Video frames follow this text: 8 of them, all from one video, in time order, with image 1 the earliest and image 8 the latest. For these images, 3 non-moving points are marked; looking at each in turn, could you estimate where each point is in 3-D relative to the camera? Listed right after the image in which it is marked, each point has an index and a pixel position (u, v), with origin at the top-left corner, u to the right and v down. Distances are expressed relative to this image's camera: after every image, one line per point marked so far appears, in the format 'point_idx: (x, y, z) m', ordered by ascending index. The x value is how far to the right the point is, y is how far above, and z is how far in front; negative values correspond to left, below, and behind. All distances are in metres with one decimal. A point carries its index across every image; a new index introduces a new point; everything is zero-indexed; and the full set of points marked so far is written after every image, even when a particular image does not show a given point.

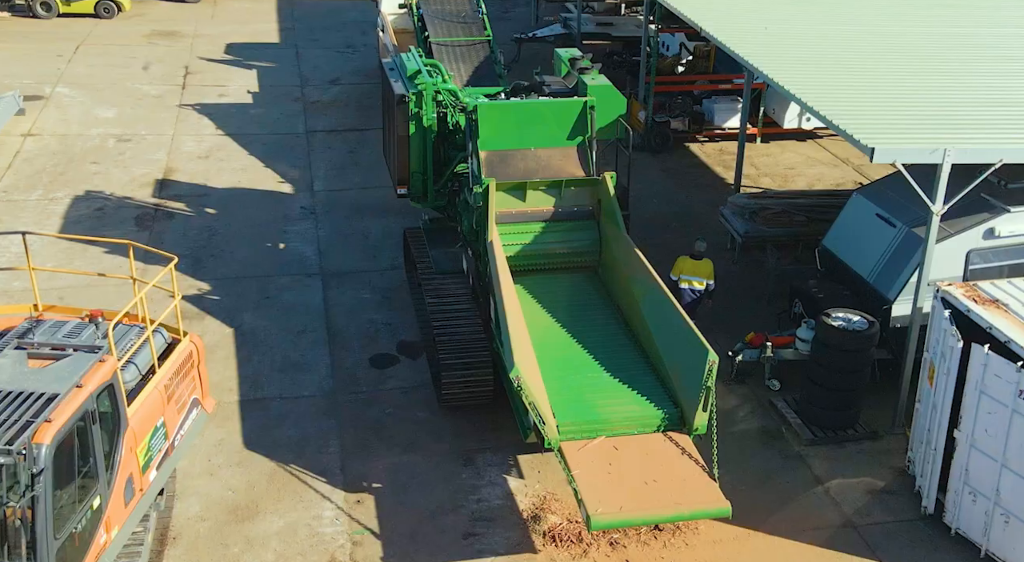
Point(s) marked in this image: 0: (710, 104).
0: (+3.2, +2.9, +18.0) m
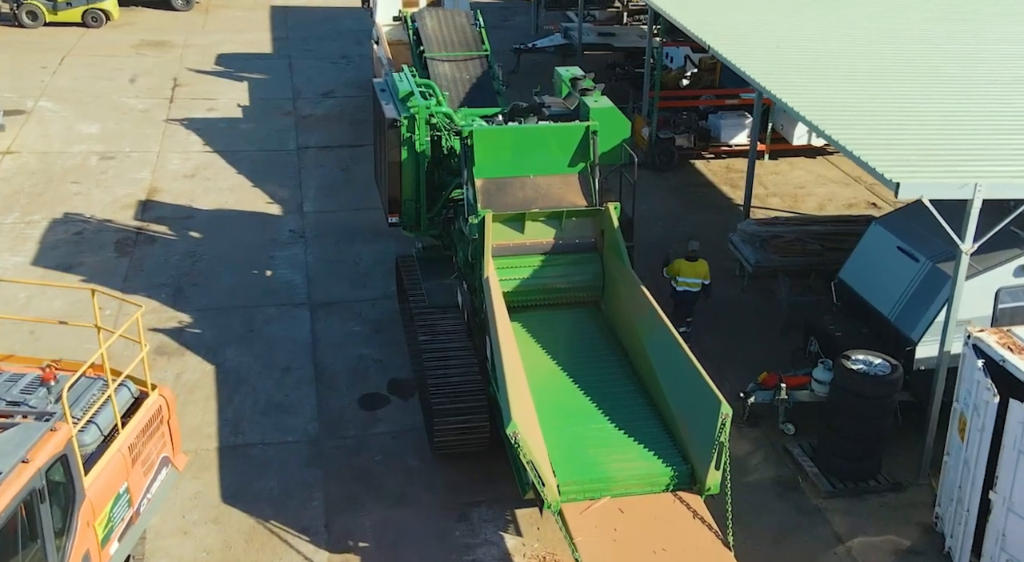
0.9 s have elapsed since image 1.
0: (+3.2, +2.5, +17.4) m
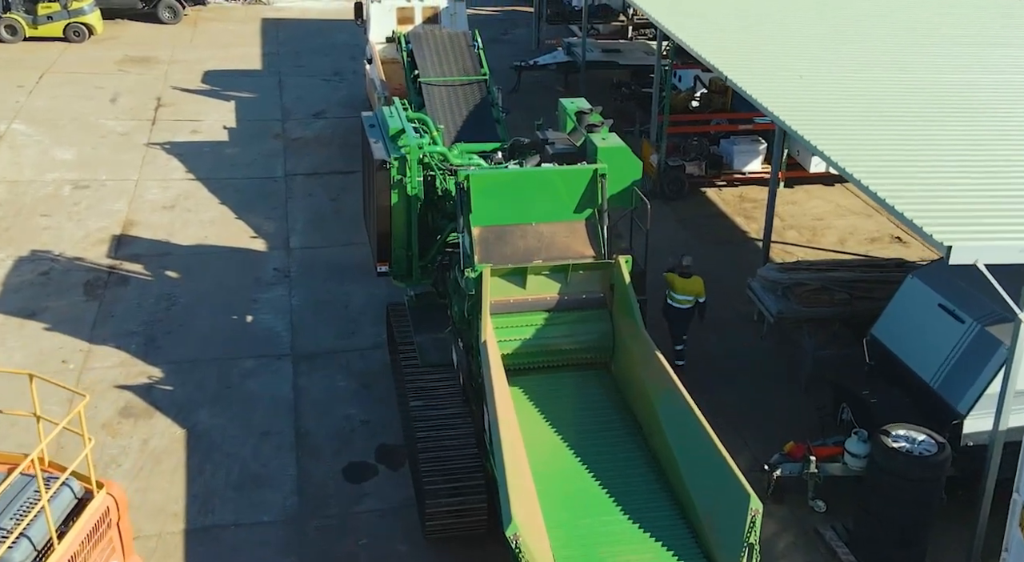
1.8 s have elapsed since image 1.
0: (+3.2, +2.0, +16.4) m
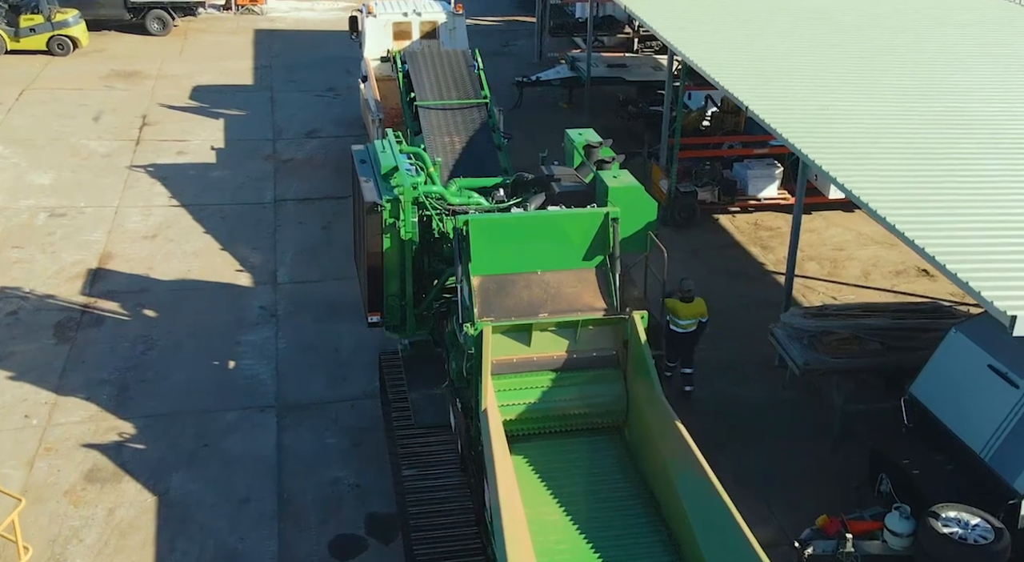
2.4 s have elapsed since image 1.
0: (+3.2, +1.5, +15.5) m
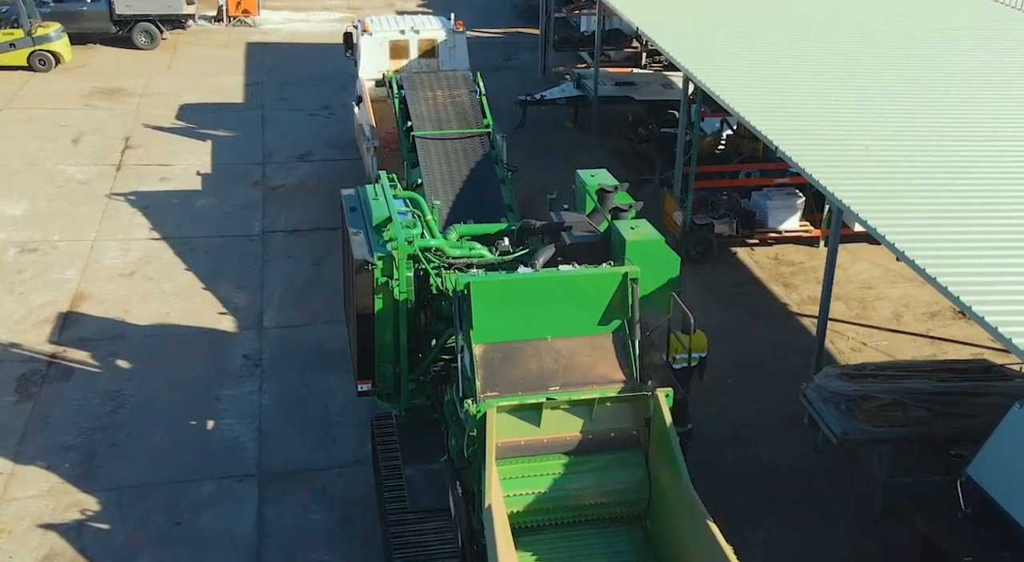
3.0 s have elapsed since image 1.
0: (+3.3, +1.0, +14.5) m
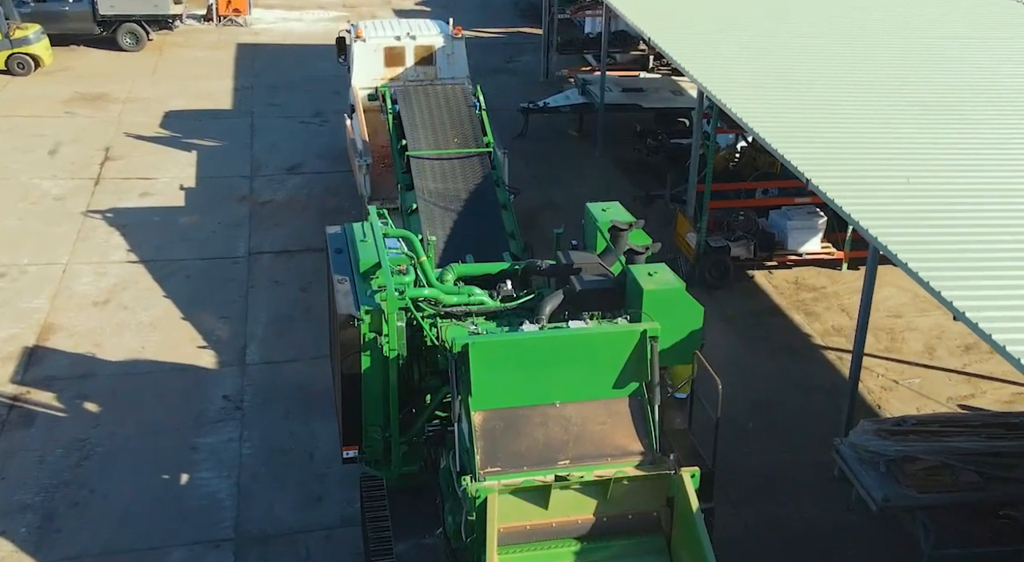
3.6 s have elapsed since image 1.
0: (+3.3, +0.7, +13.5) m
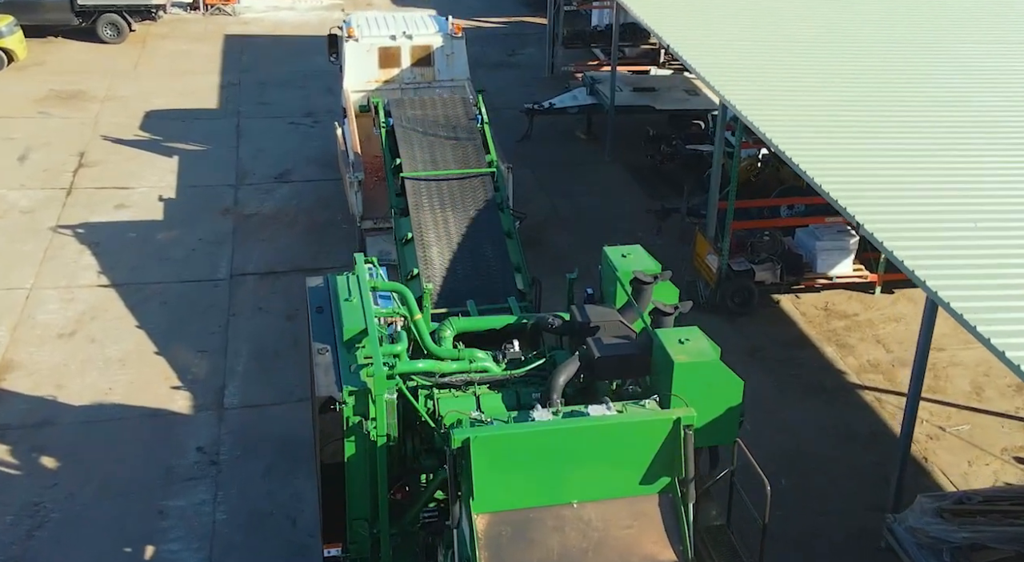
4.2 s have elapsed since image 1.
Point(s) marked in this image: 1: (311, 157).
0: (+3.3, +0.4, +12.4) m
1: (-2.9, +1.8, +16.1) m
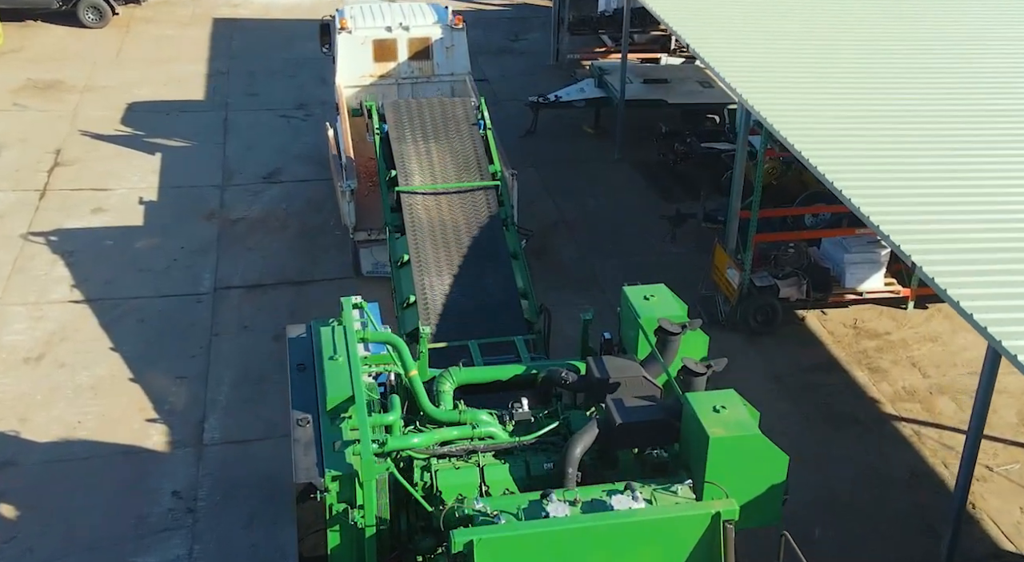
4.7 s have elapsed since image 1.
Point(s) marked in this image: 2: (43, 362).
0: (+3.4, +0.3, +11.5) m
1: (-2.9, +1.7, +15.1) m
2: (-4.4, -0.8, +10.4) m
